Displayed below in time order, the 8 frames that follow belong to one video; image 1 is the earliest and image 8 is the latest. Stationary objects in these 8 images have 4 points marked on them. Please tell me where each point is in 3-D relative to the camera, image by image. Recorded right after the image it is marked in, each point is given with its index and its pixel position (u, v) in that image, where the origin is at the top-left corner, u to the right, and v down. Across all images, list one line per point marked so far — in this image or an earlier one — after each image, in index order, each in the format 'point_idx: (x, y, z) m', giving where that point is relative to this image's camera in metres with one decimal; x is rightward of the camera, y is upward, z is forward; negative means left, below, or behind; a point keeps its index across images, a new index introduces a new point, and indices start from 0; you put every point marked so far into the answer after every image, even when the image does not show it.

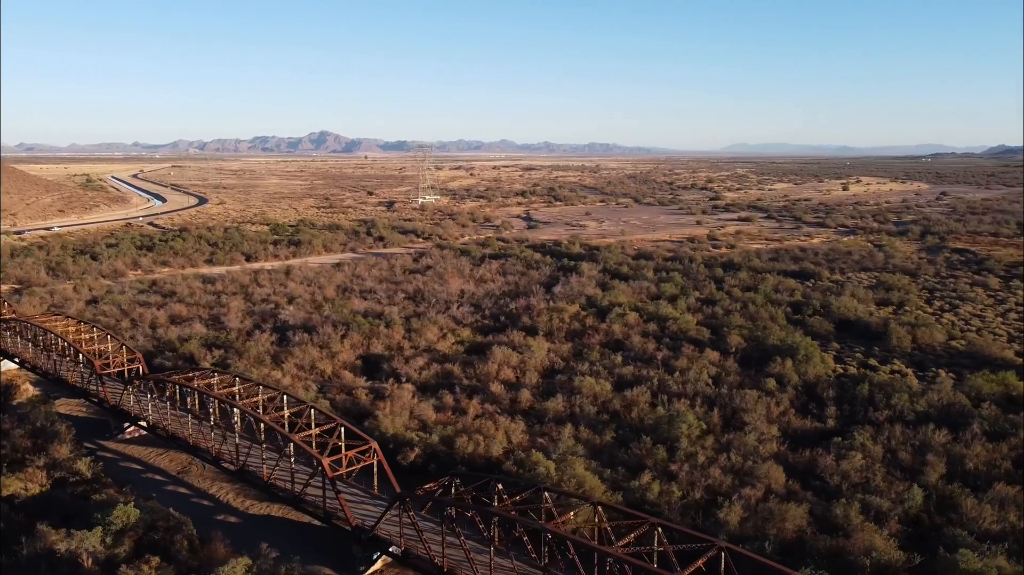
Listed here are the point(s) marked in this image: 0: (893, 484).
0: (+6.0, -3.1, +12.7) m
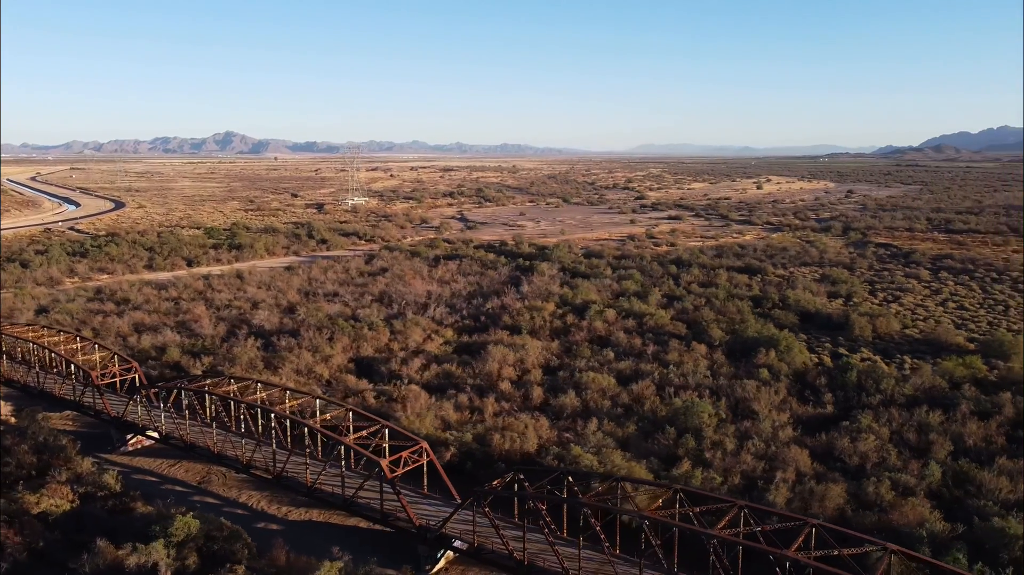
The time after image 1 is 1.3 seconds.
0: (+6.7, -2.9, +13.6) m
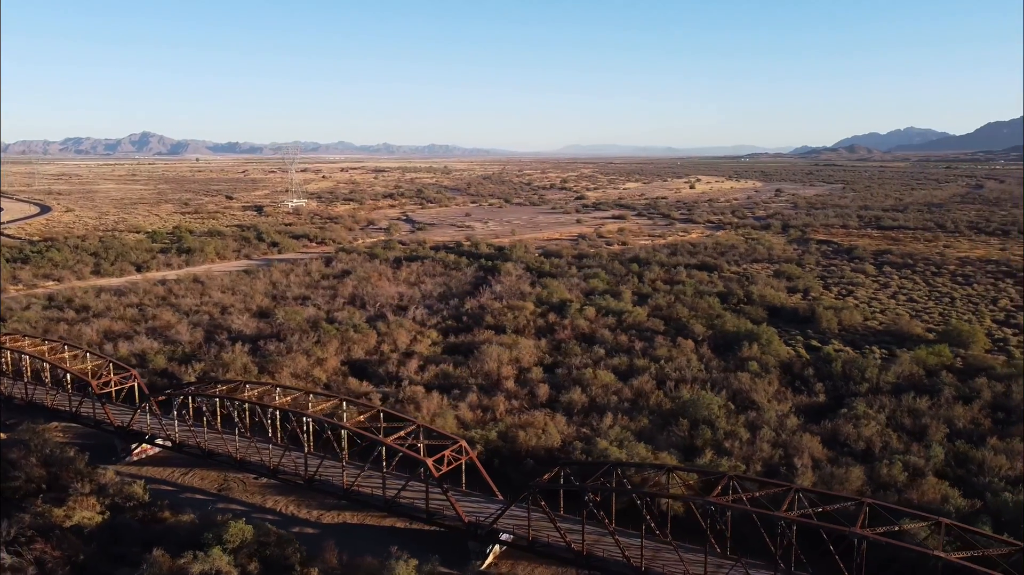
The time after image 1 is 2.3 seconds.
0: (+7.1, -2.8, +14.4) m
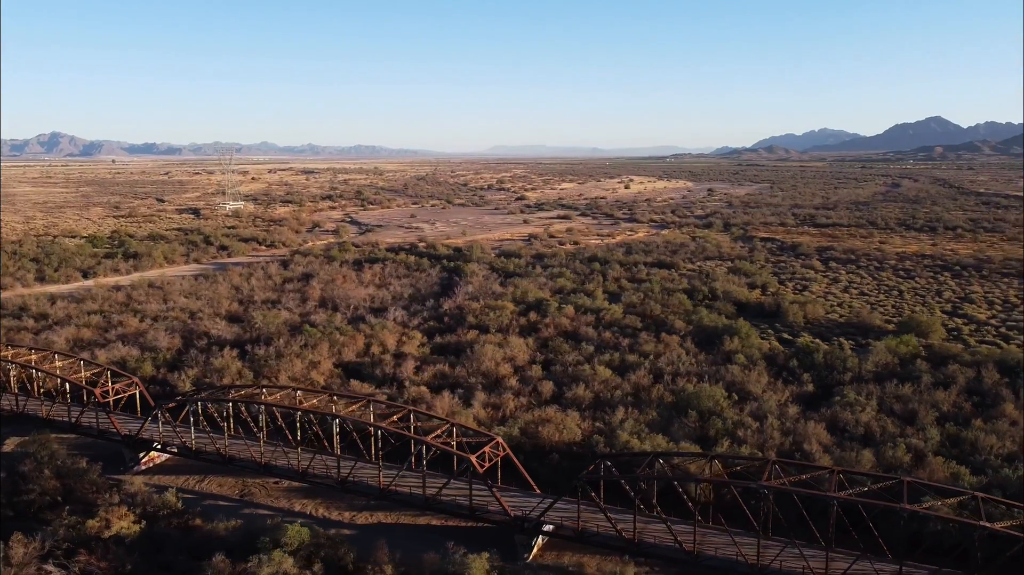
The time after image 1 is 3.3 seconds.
0: (+7.5, -2.7, +15.3) m
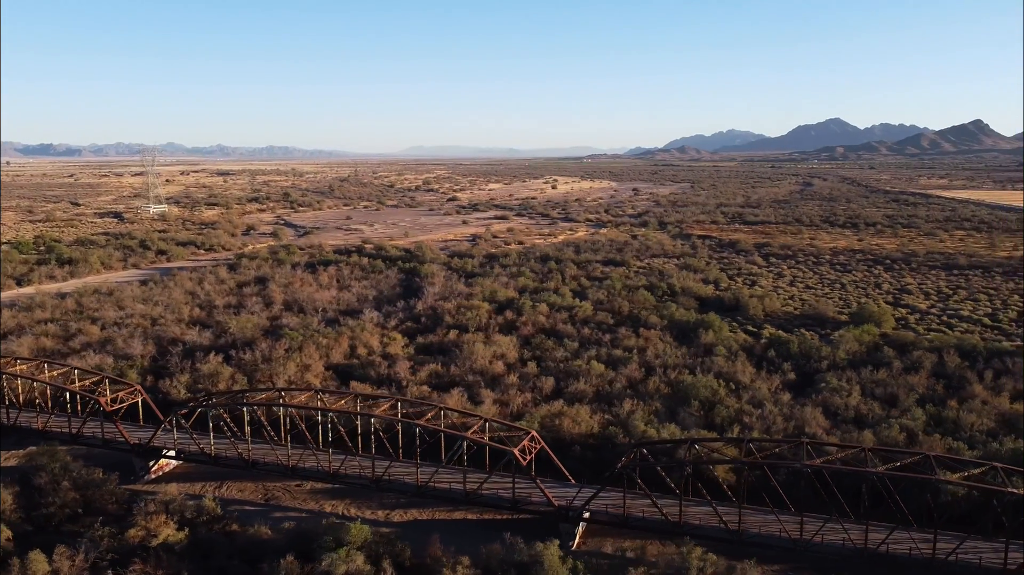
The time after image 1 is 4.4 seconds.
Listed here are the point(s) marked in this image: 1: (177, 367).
0: (+7.7, -2.5, +16.5) m
1: (-8.3, -2.0, +20.0) m
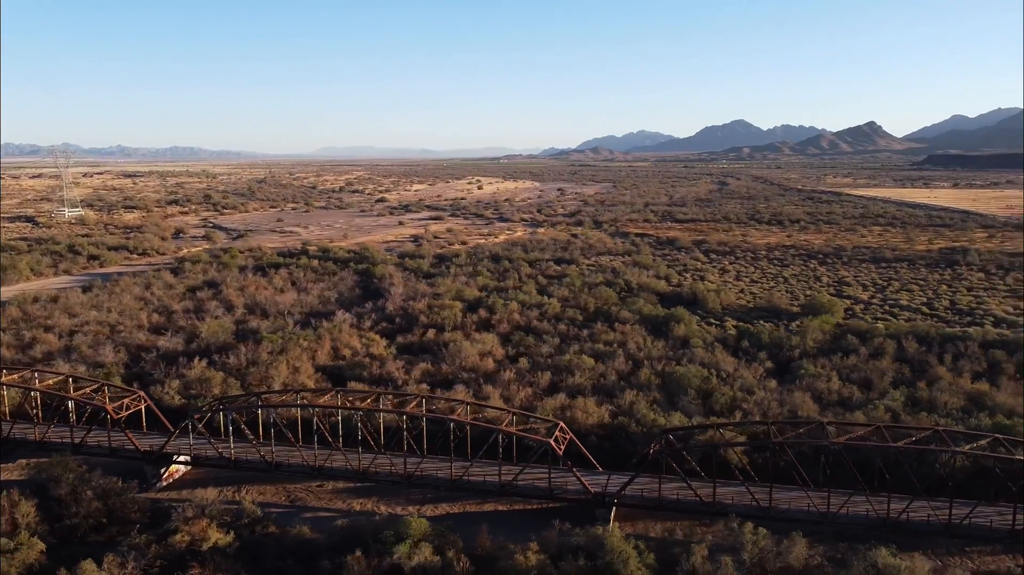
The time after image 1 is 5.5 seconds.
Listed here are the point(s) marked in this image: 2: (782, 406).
0: (+7.8, -2.3, +17.6) m
1: (-8.5, -2.1, +19.5) m
2: (+5.5, -2.4, +16.5) m
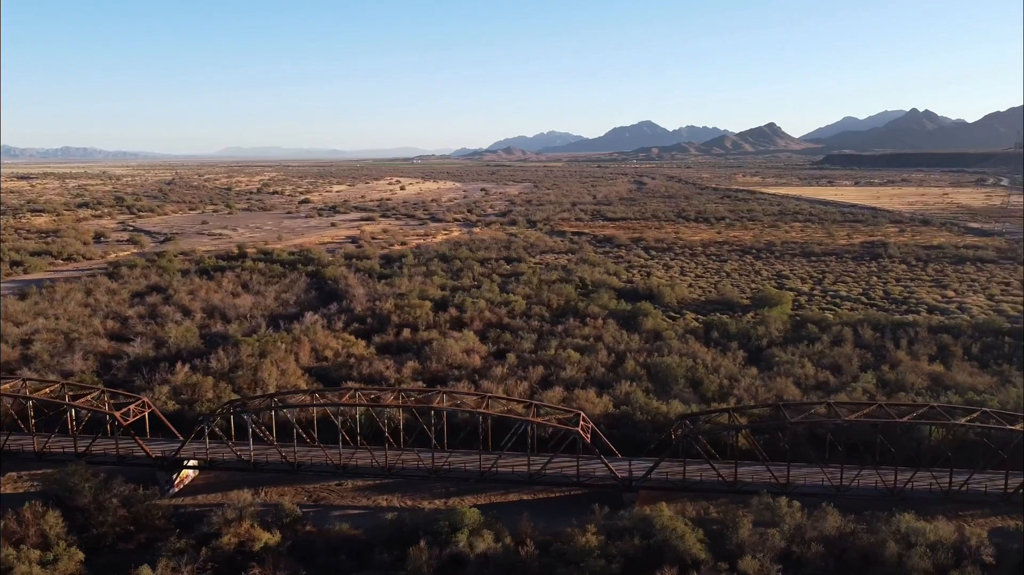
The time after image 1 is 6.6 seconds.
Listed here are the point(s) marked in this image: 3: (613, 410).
0: (+7.7, -2.1, +18.9) m
1: (-8.7, -2.2, +18.9) m
2: (+5.6, -2.3, +17.5) m
3: (+2.0, -2.5, +16.3) m
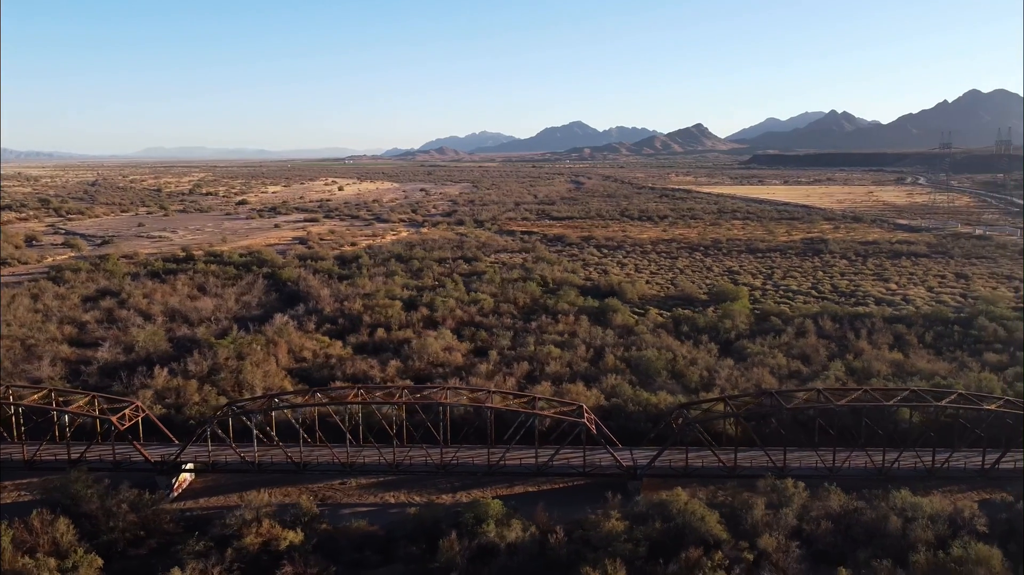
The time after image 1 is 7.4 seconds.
0: (+7.4, -1.9, +19.8) m
1: (-9.0, -2.2, +18.5) m
2: (+5.3, -2.1, +18.2) m
3: (+1.9, -2.4, +16.8) m
